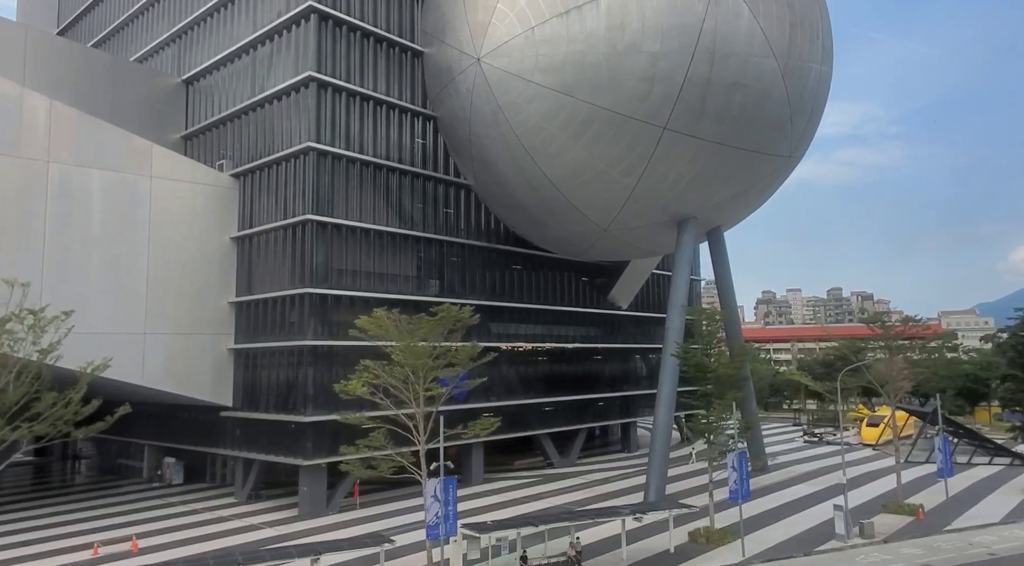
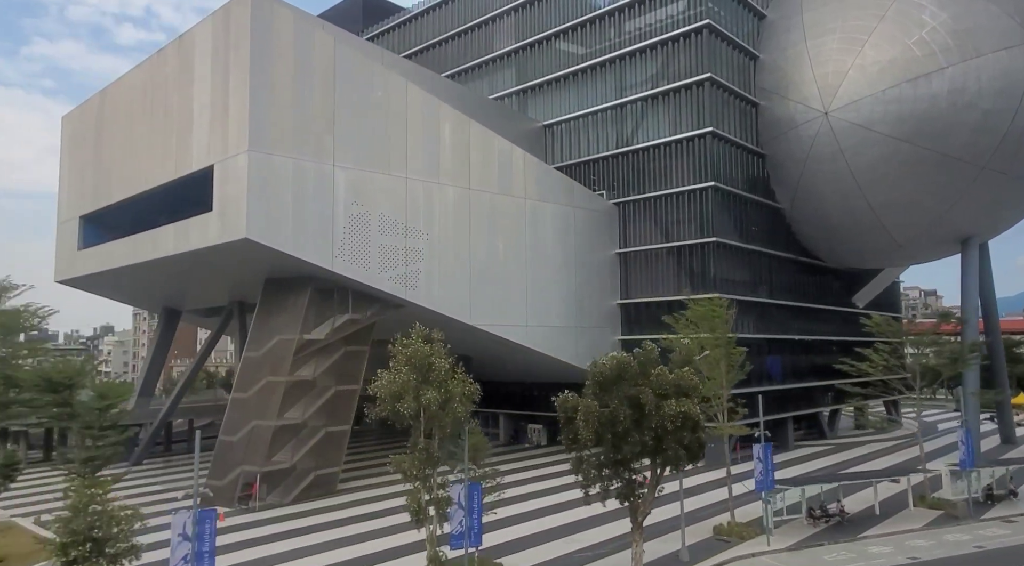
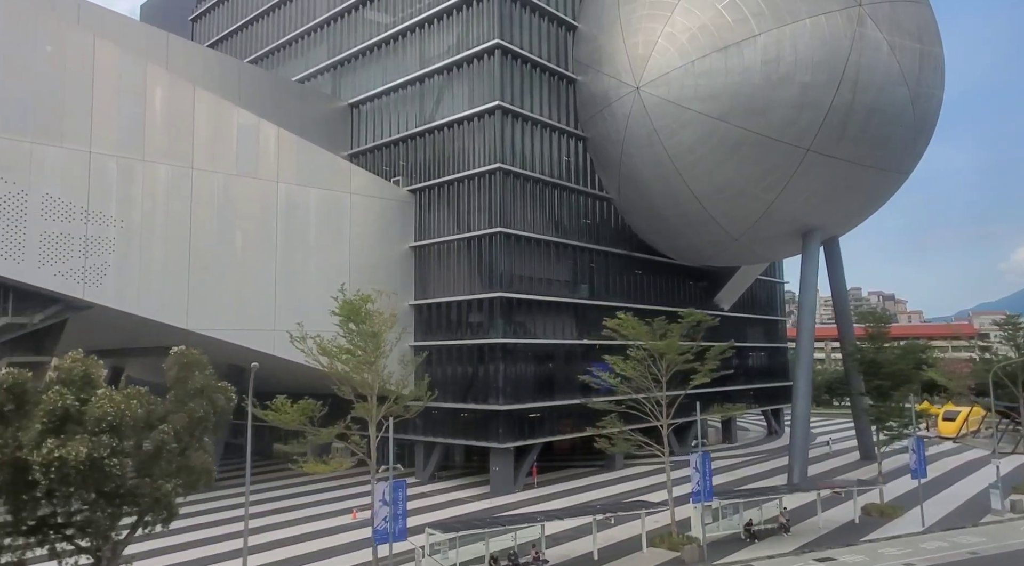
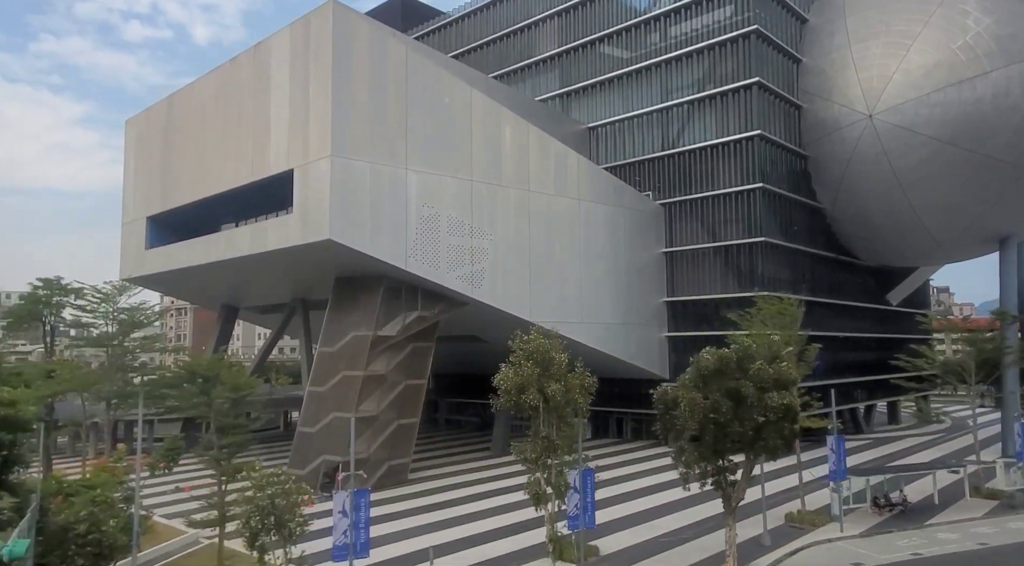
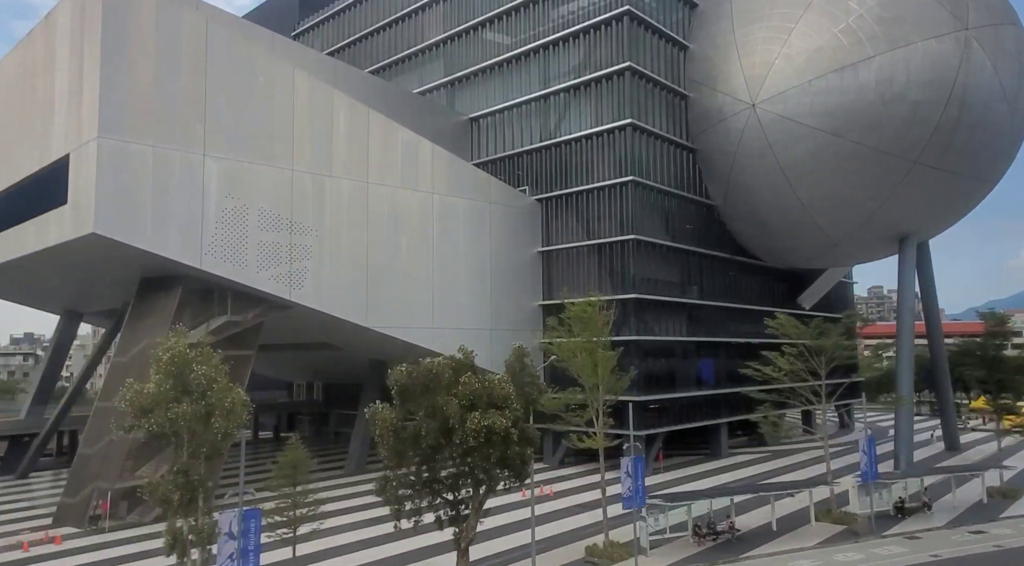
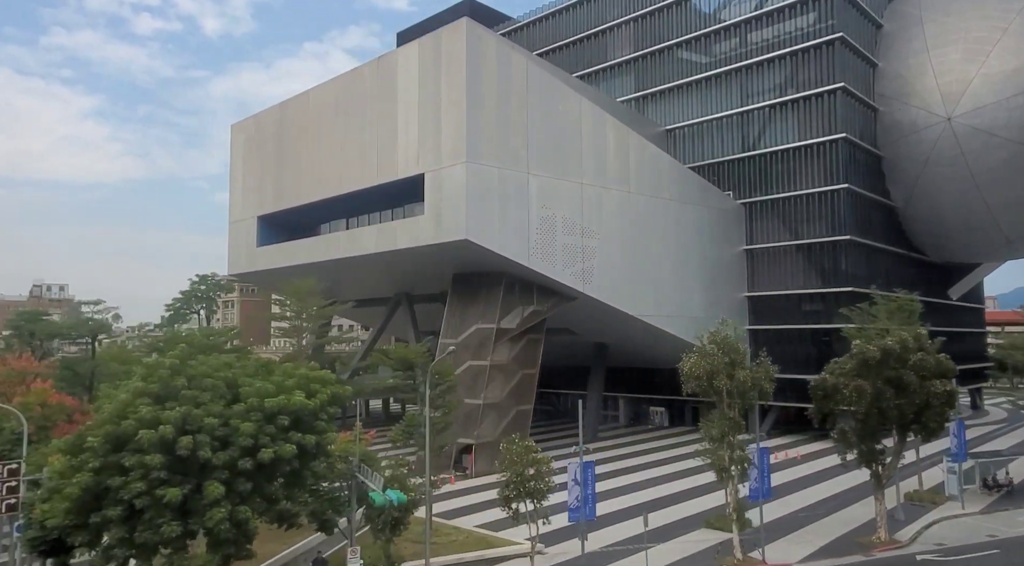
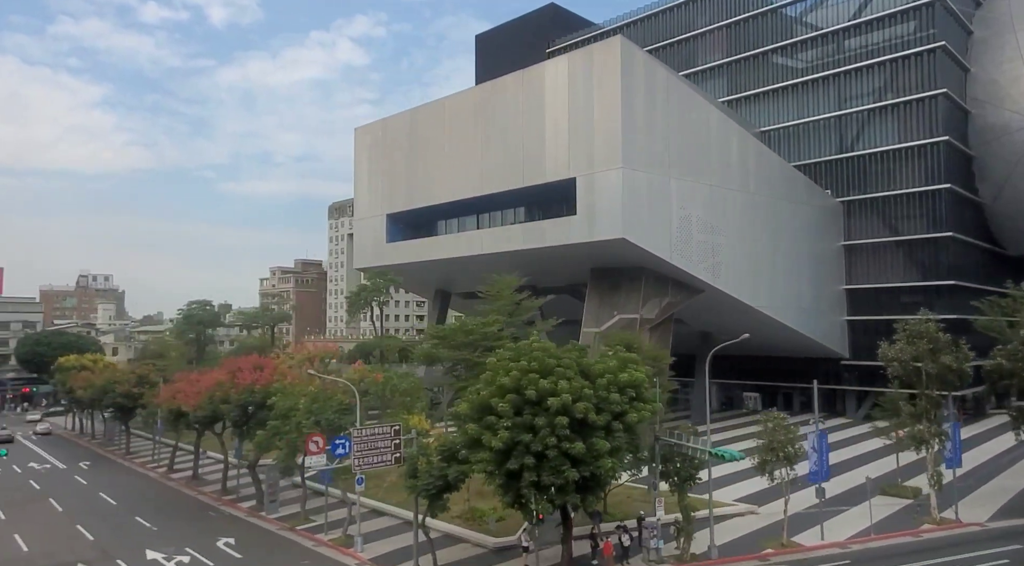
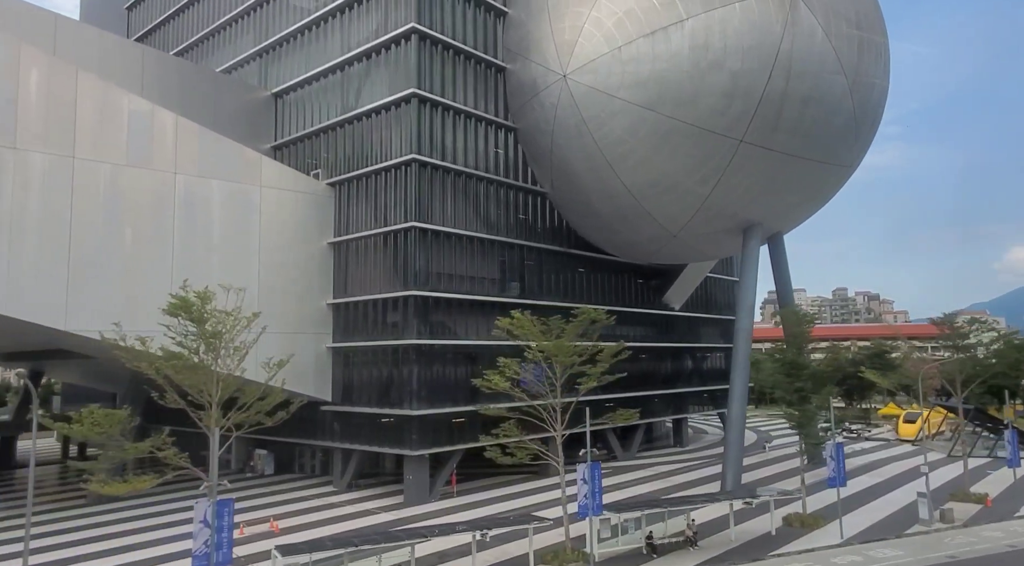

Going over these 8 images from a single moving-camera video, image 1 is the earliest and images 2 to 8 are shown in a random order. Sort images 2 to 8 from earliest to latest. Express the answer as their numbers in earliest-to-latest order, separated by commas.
8, 3, 5, 2, 4, 6, 7
